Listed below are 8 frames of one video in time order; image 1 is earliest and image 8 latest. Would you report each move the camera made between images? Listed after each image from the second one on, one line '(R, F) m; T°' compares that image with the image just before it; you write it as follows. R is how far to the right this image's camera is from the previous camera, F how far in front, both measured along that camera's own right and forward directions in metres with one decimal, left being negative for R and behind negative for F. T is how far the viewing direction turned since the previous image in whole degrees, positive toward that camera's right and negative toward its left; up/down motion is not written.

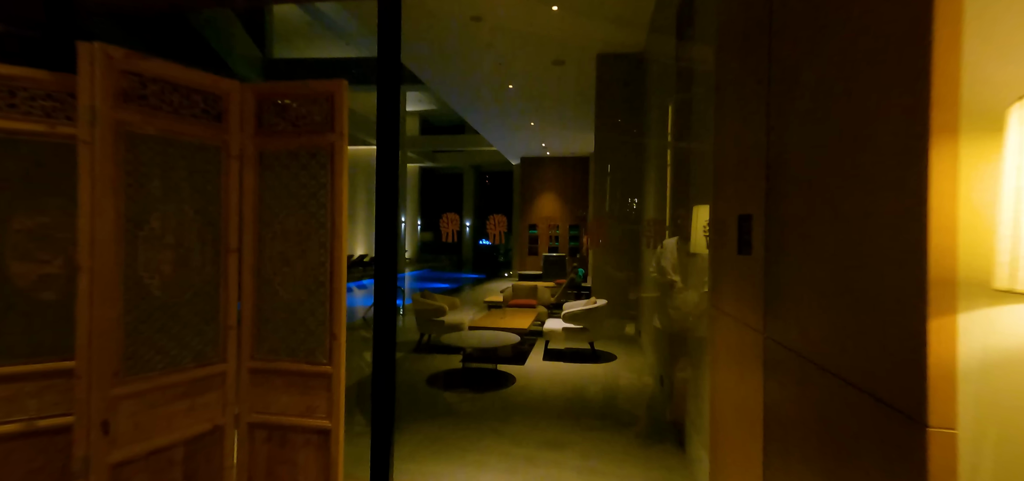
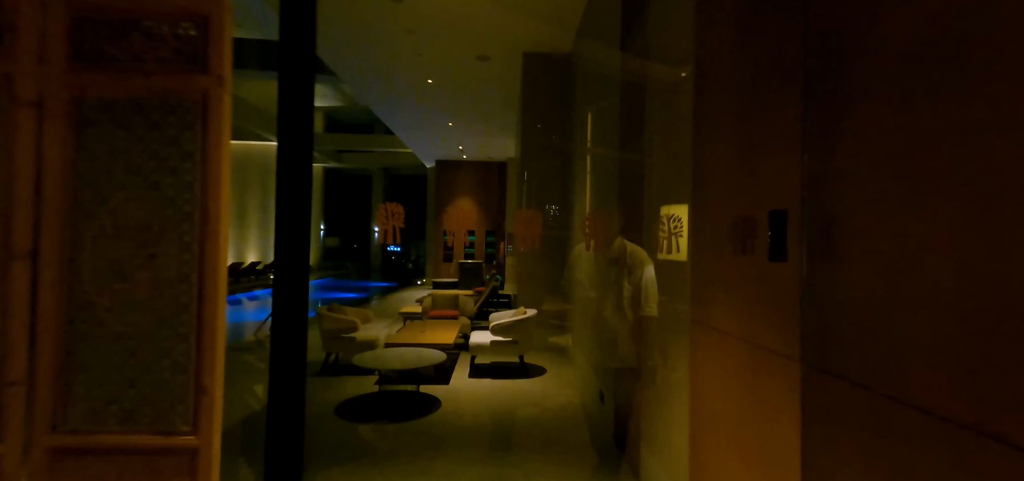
(-0.1, +0.5) m; +11°
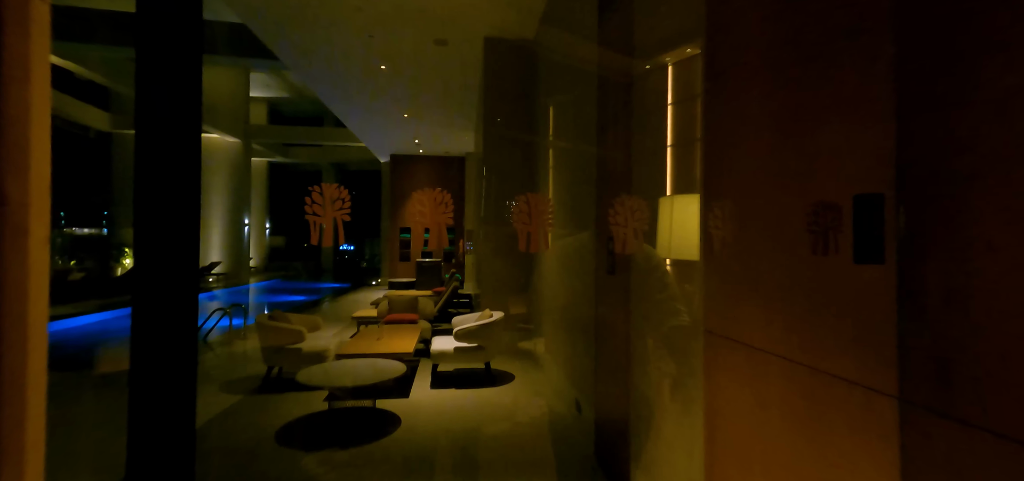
(-0.1, +0.4) m; +5°
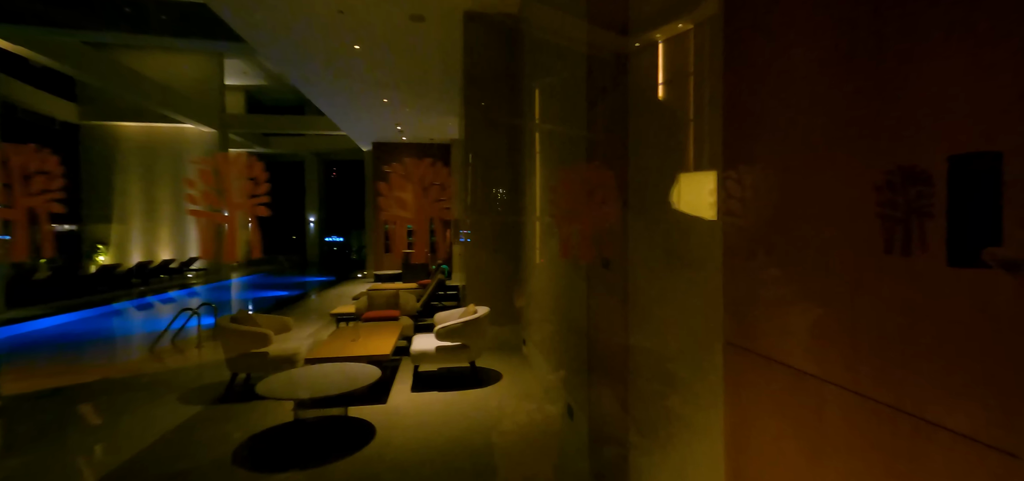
(+0.1, +0.4) m; +1°
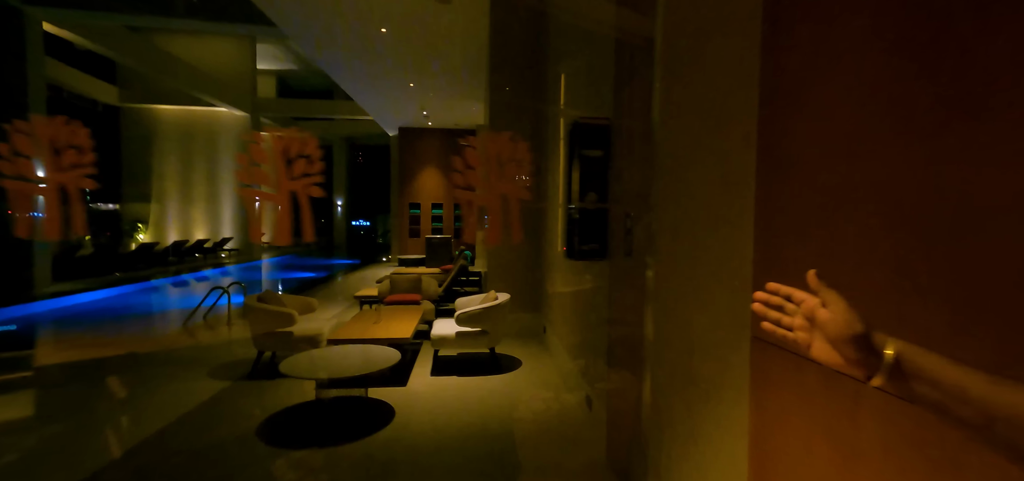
(0.0, 0.0) m; -3°
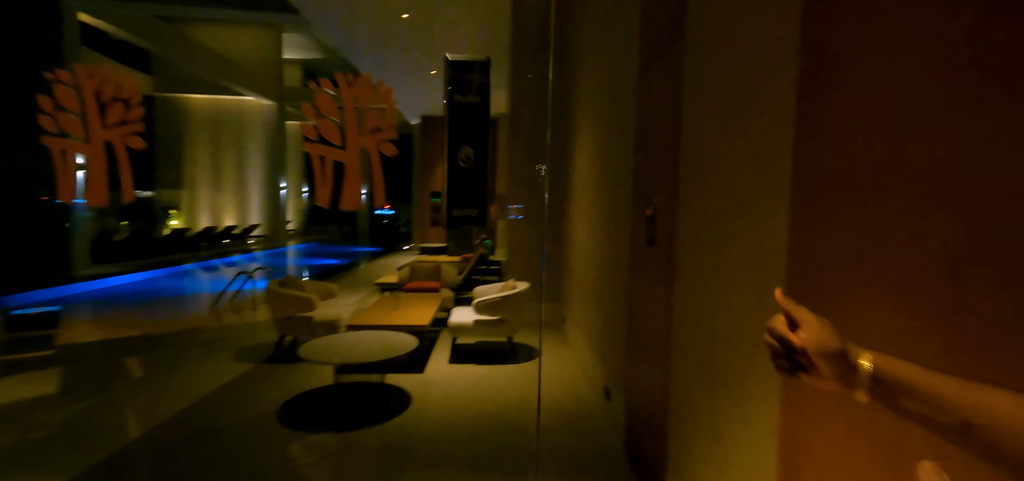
(0.0, +0.1) m; -3°
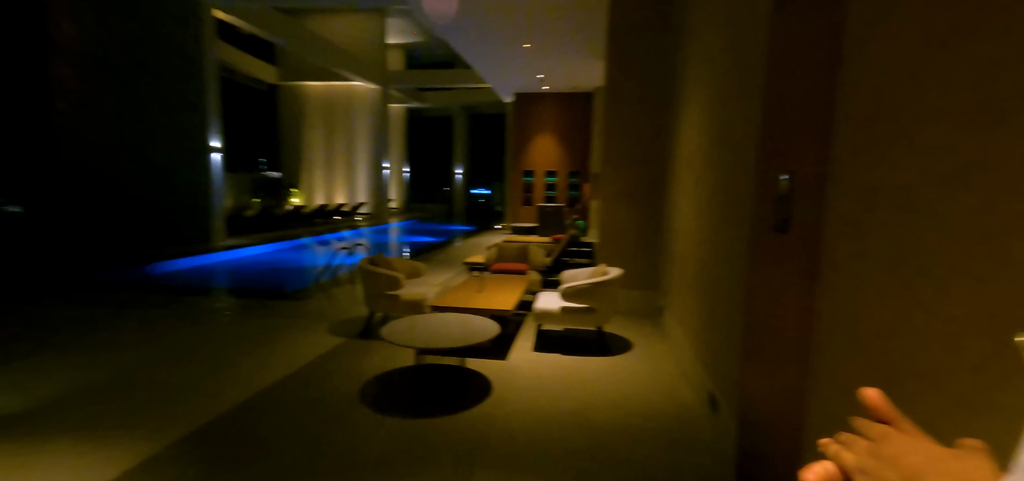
(0.0, +0.3) m; -11°
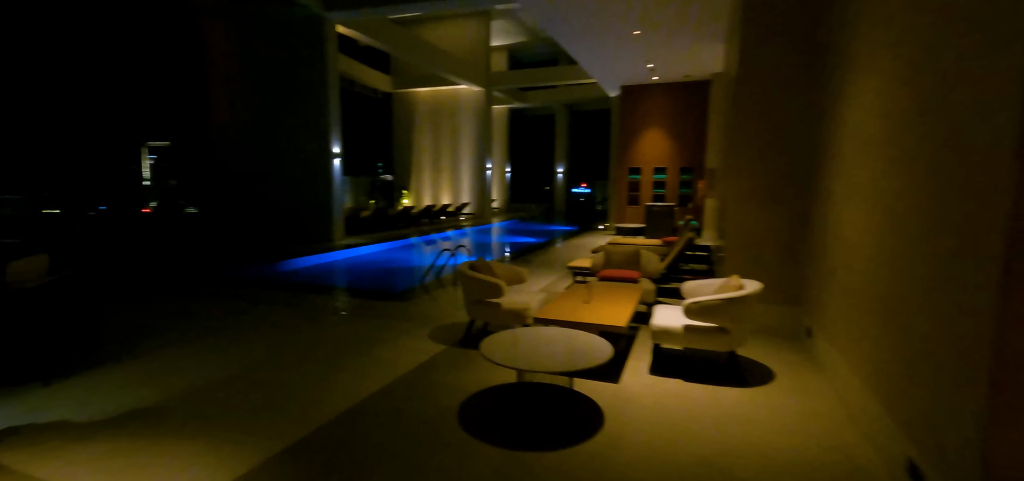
(-0.1, +0.4) m; -12°
